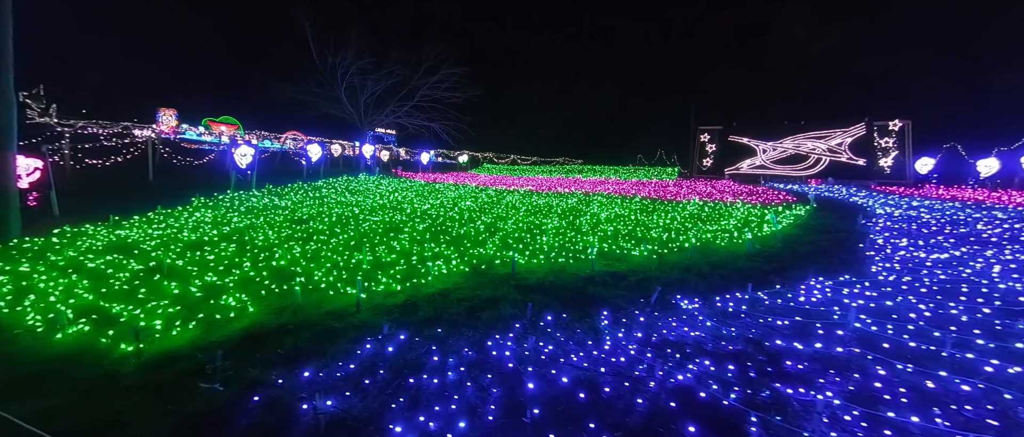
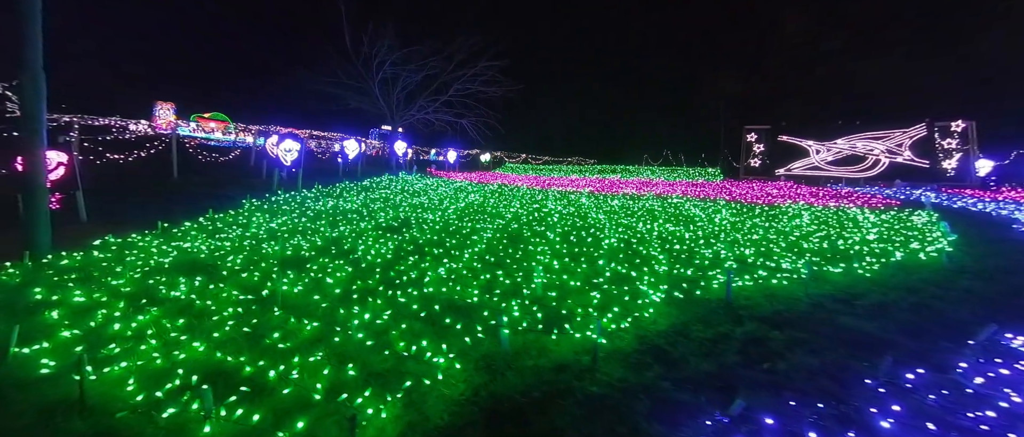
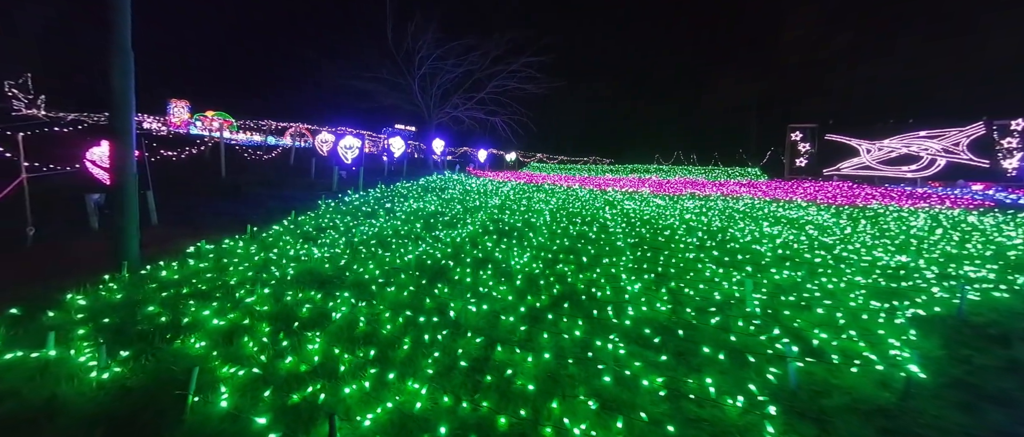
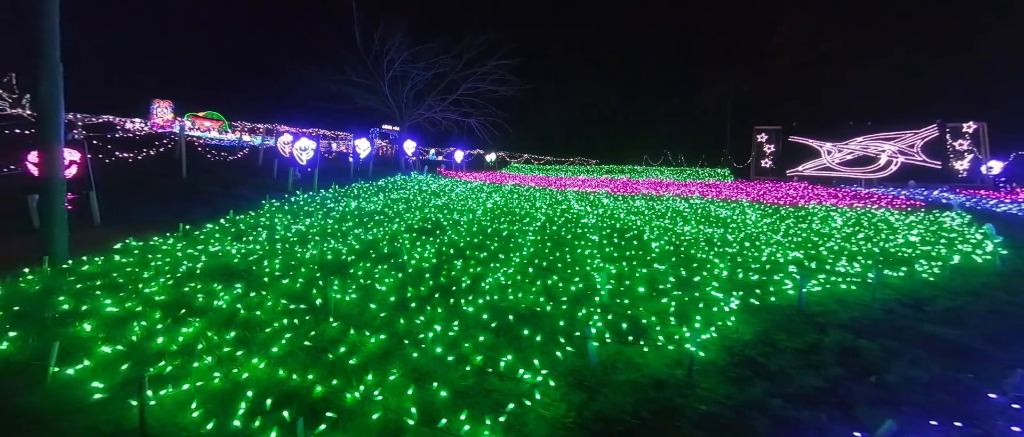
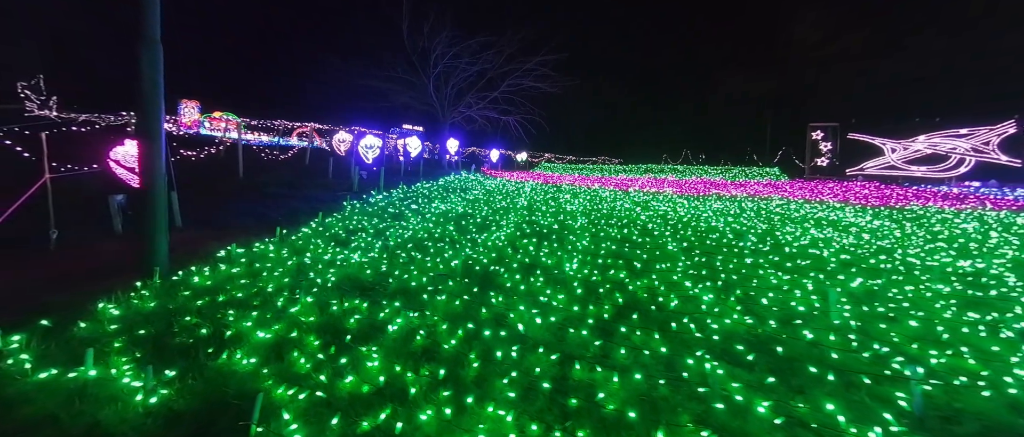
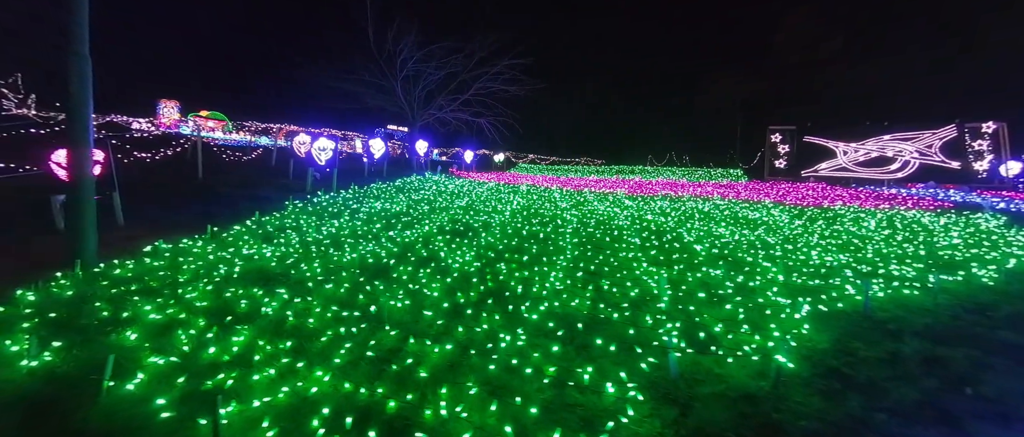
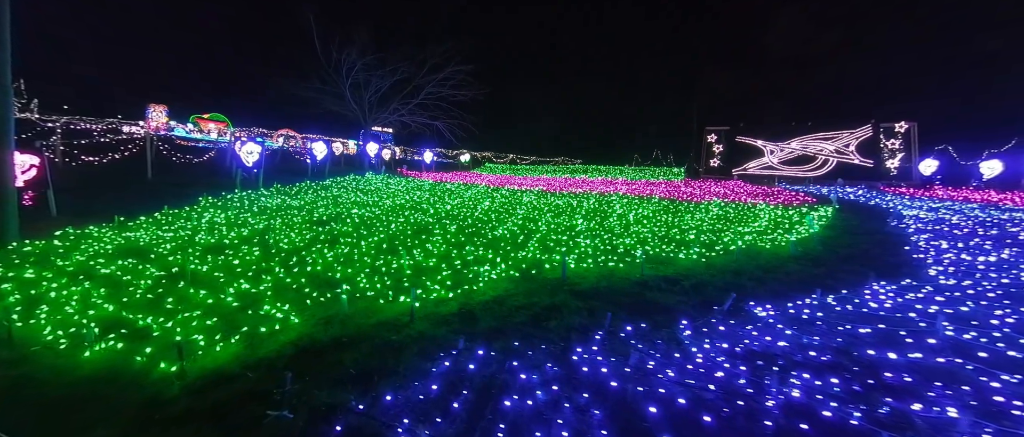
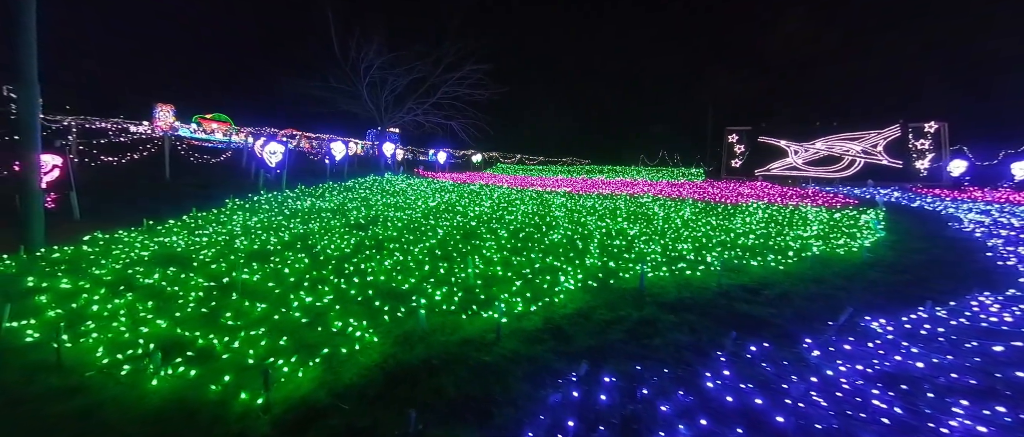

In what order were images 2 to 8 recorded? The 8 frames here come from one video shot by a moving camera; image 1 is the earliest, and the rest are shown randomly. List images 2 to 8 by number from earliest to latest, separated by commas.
7, 8, 2, 4, 6, 3, 5
